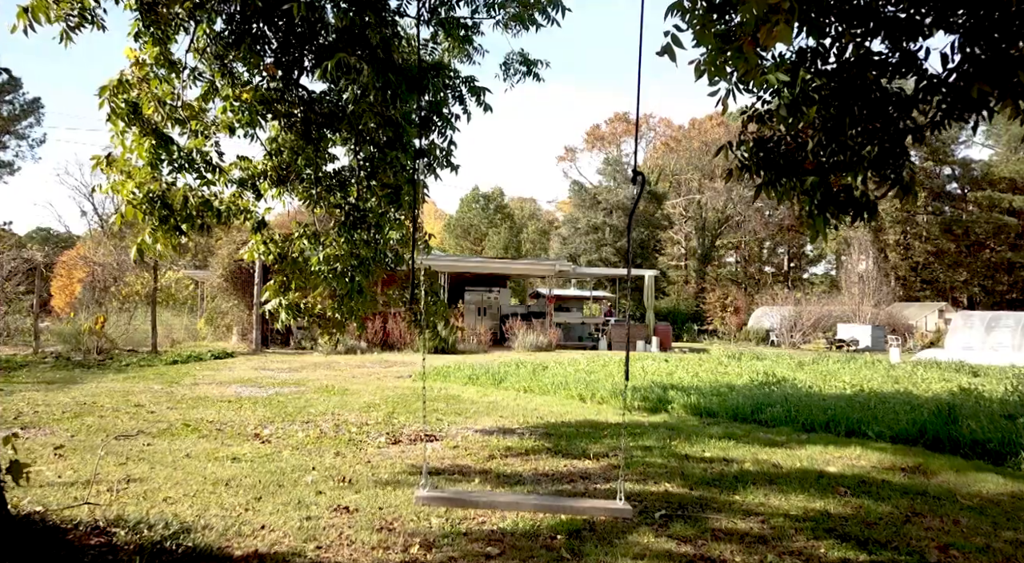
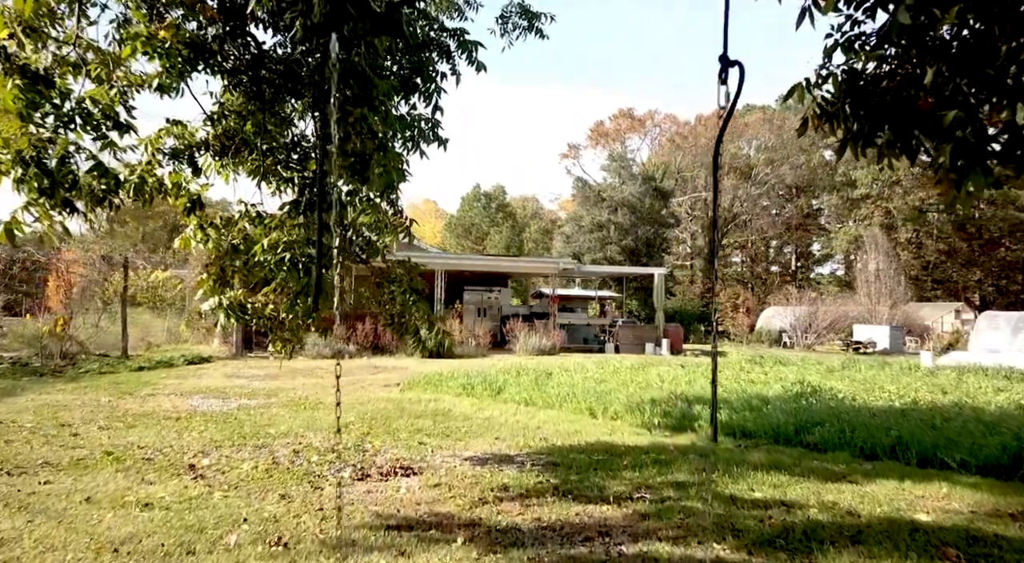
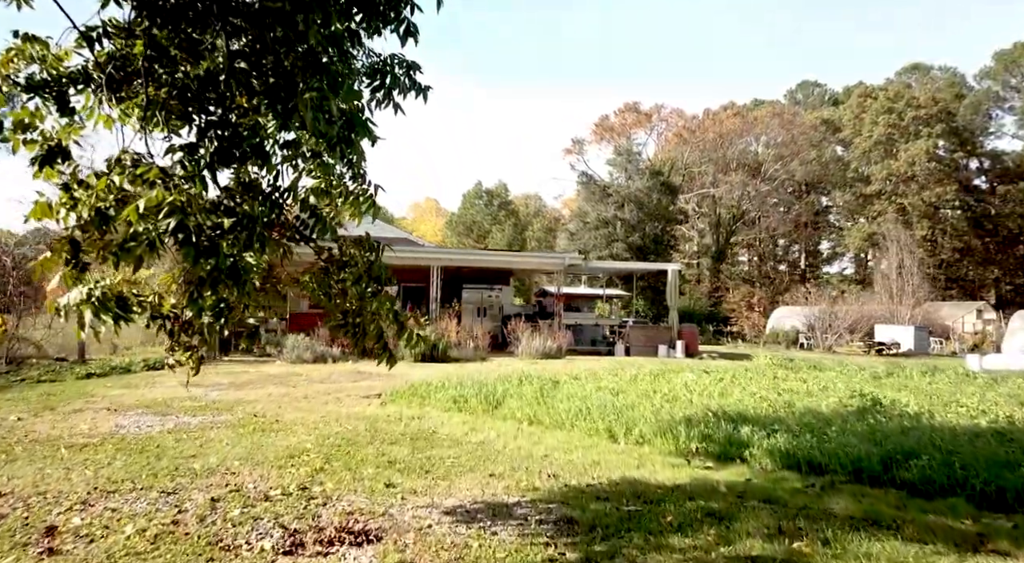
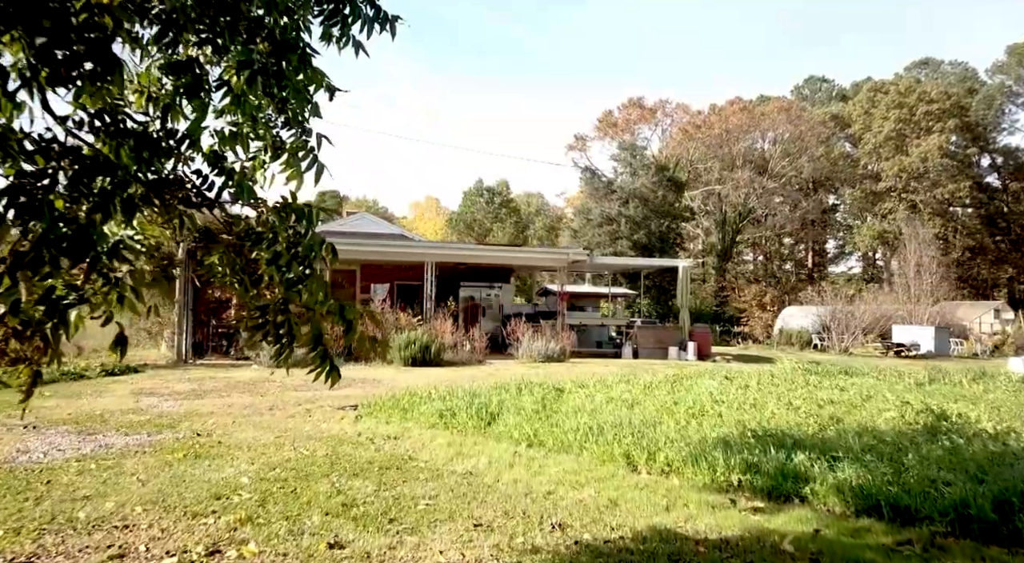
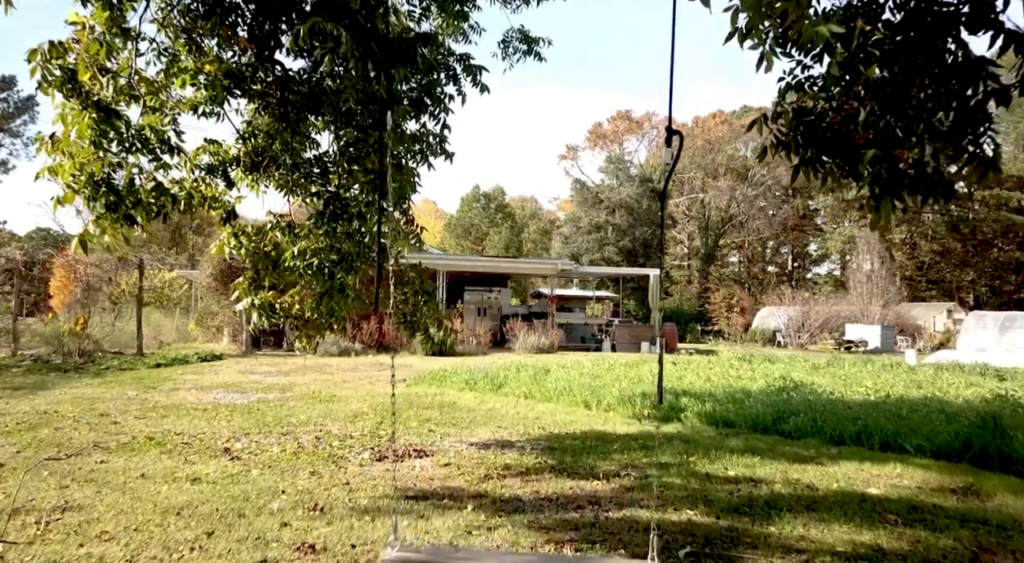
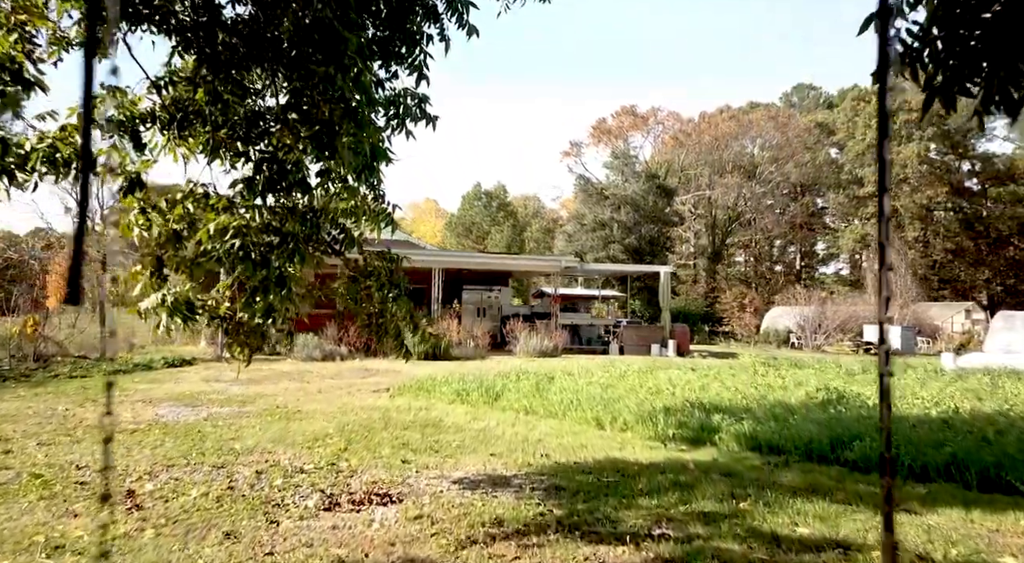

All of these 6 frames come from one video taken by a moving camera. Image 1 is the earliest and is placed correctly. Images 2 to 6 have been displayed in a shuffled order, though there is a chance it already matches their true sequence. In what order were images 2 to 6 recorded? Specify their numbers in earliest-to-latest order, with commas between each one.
5, 2, 6, 3, 4
